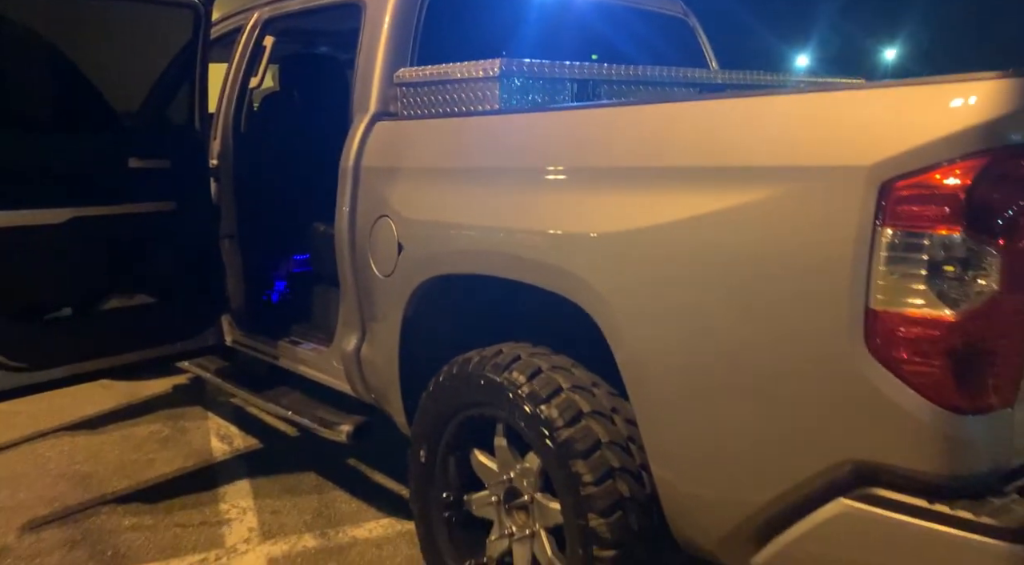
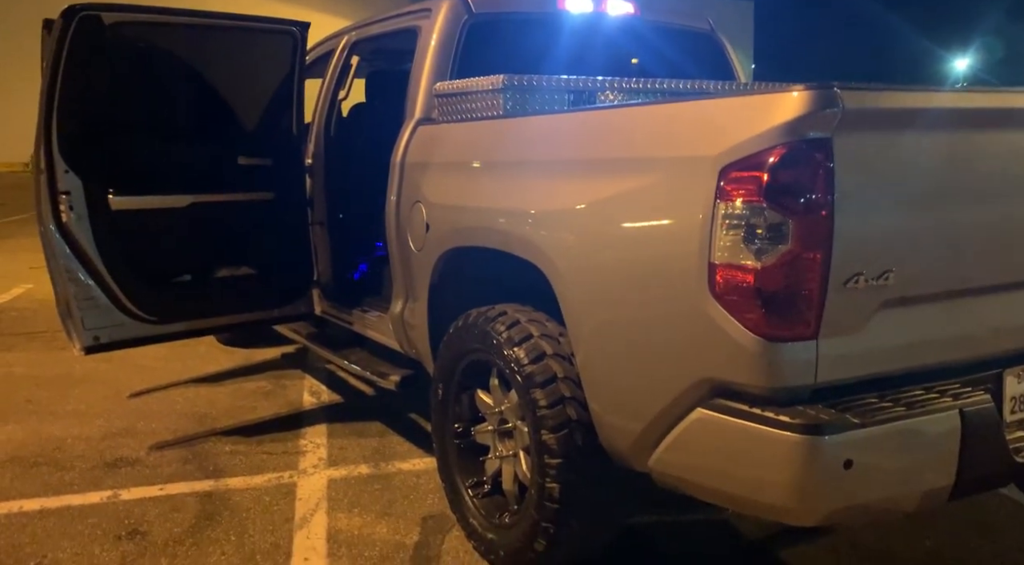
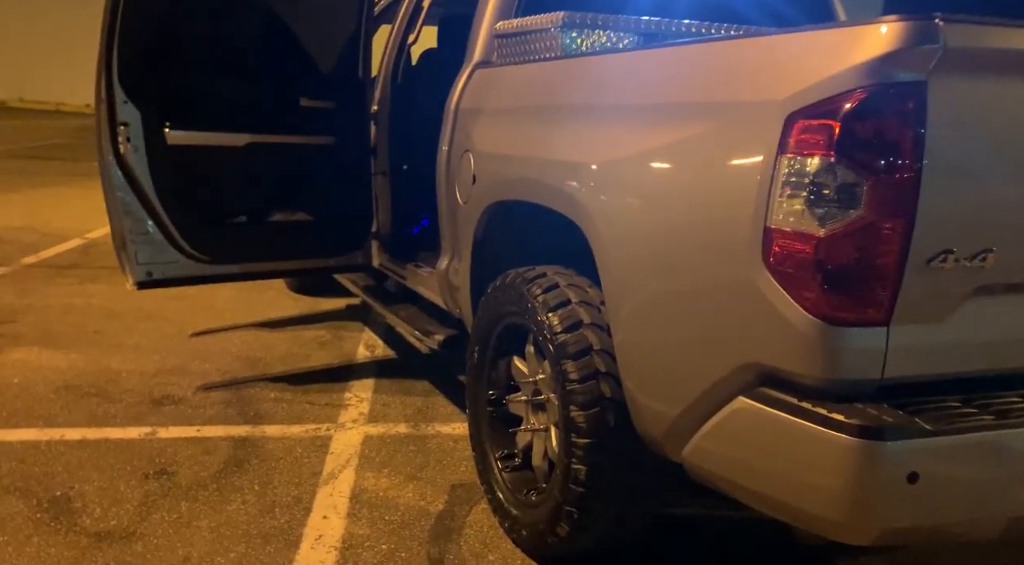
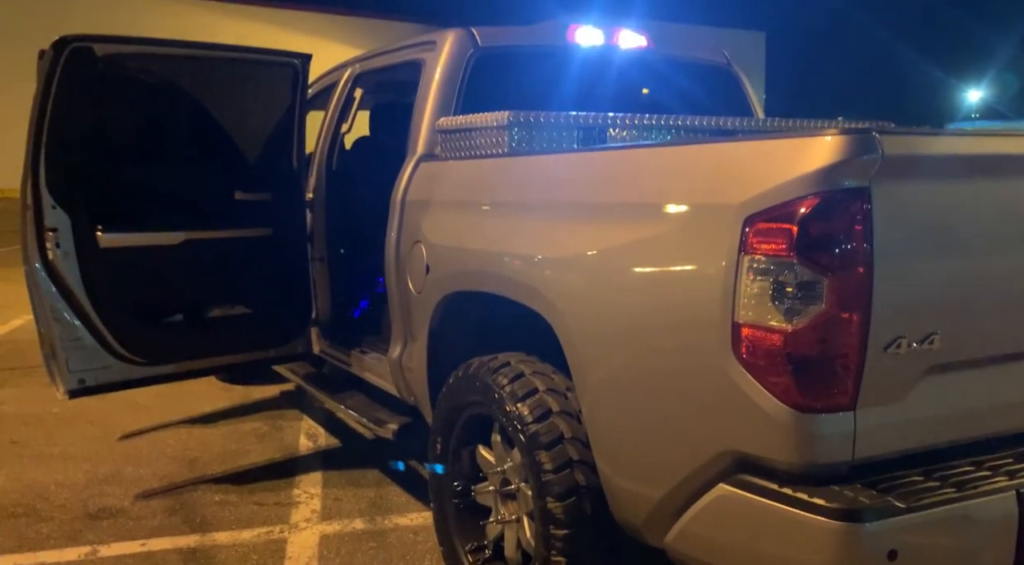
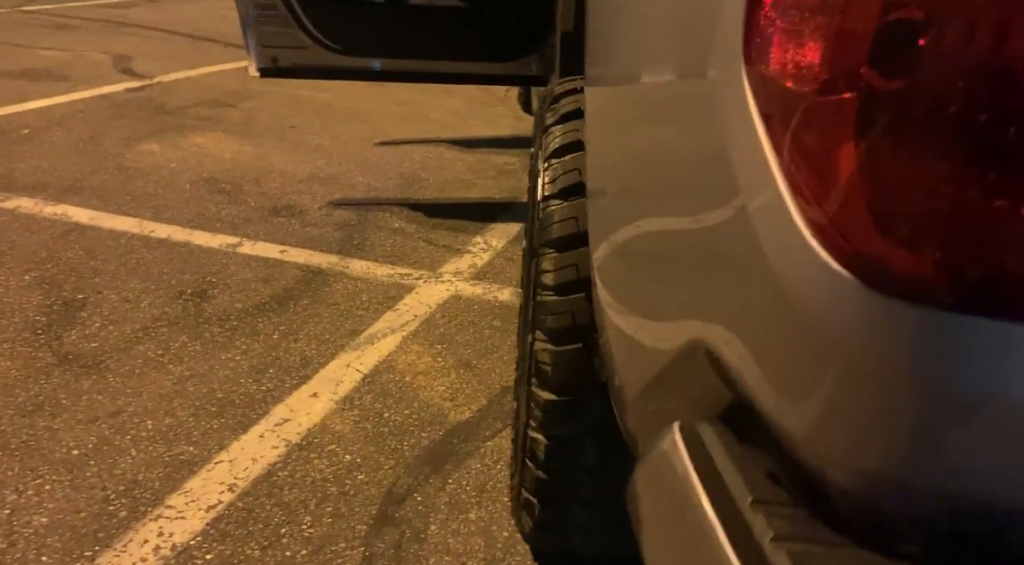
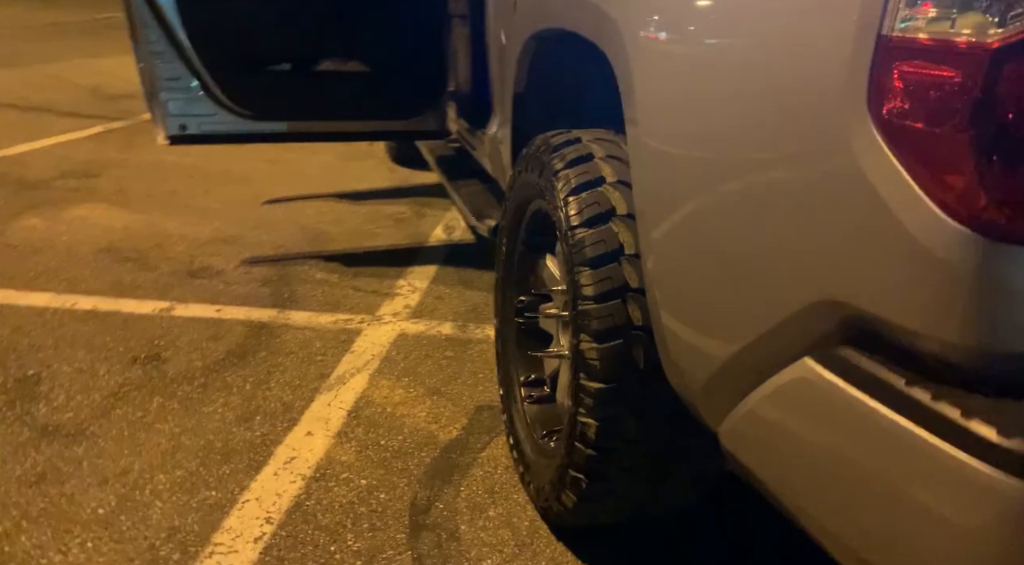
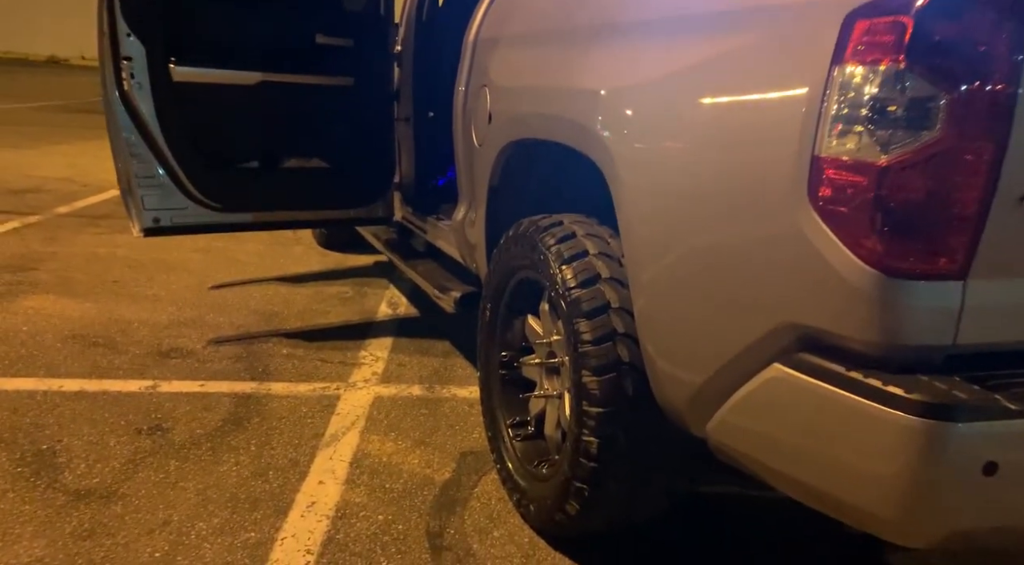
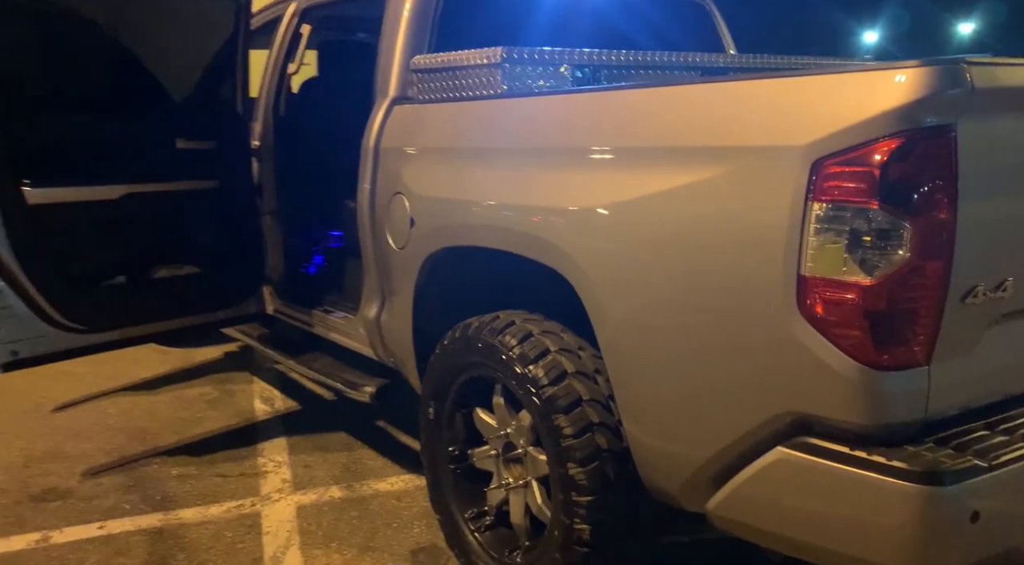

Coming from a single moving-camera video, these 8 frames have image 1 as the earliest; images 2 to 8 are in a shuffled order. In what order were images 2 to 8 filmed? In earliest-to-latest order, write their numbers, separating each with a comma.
8, 4, 2, 3, 7, 6, 5
